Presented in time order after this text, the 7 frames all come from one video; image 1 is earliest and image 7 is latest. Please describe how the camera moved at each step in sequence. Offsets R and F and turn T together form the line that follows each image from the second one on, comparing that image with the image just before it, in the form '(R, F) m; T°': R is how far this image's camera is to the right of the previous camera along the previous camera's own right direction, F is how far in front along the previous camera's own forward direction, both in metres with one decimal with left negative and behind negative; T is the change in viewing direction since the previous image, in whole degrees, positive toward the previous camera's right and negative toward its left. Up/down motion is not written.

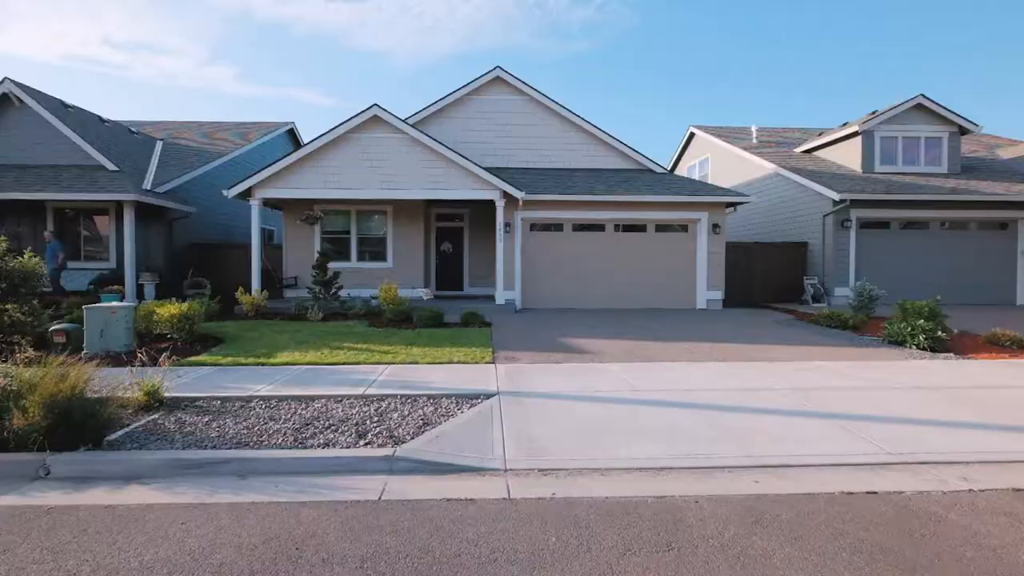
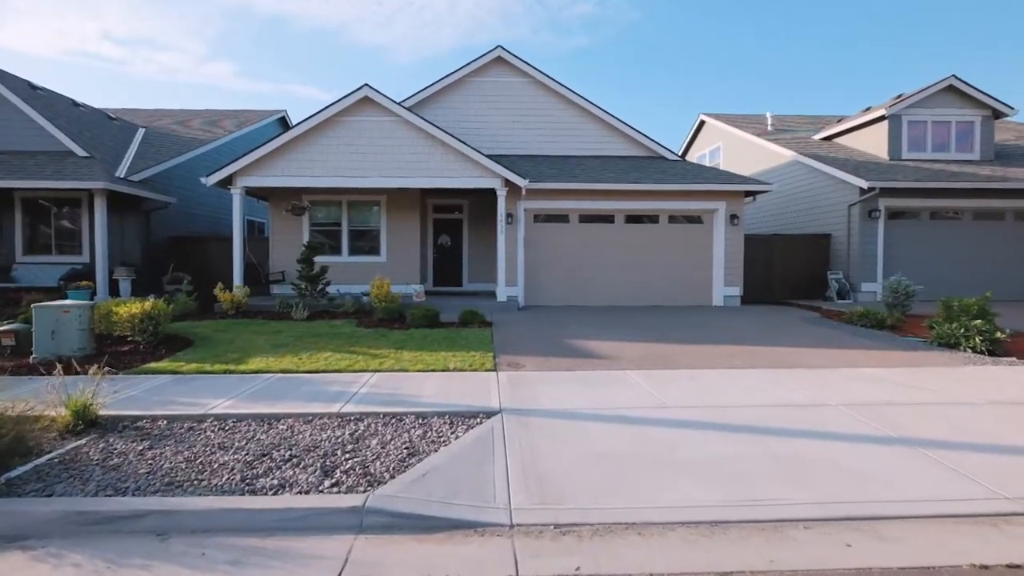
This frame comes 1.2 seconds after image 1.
(-0.1, +1.3) m; 0°
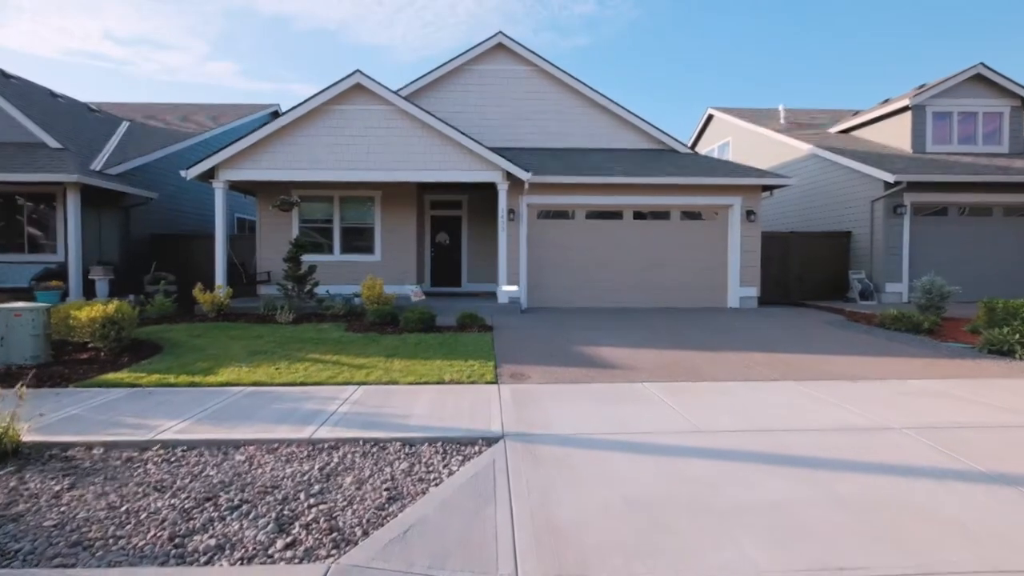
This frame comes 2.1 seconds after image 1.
(0.0, +1.1) m; 0°
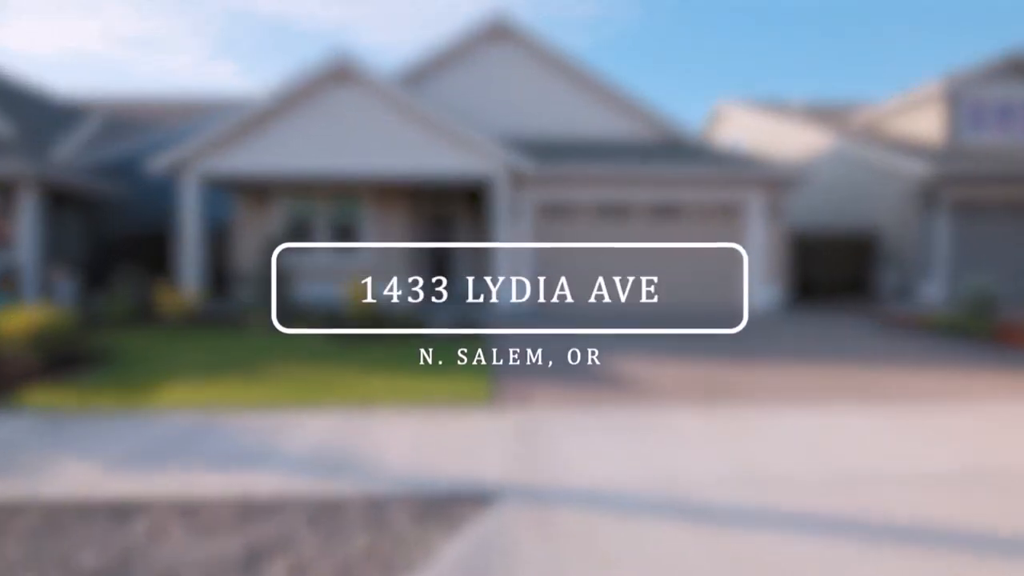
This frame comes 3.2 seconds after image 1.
(0.0, +1.4) m; 0°
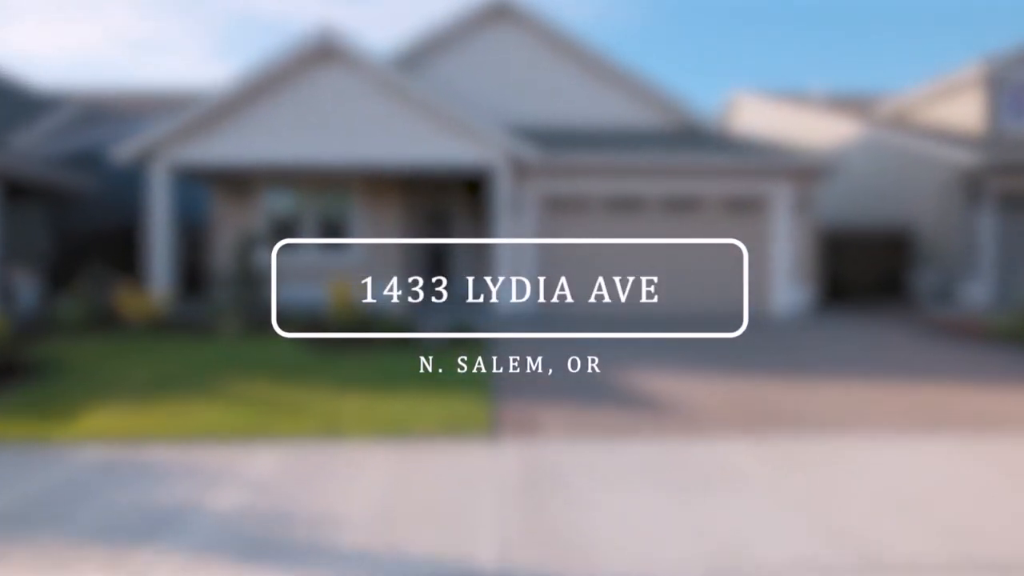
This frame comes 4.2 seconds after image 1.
(0.0, +1.4) m; 0°
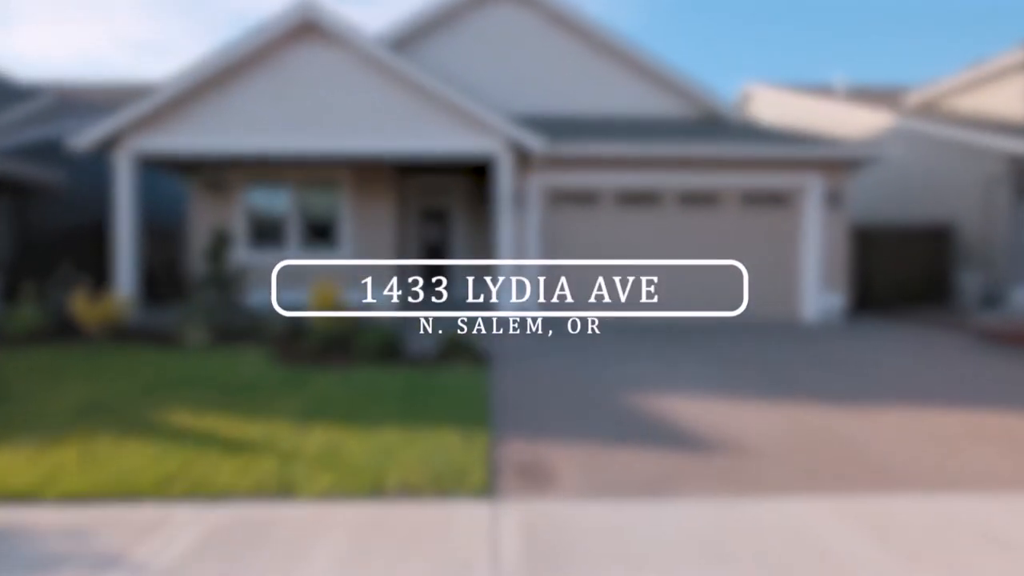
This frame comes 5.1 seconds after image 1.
(0.0, +1.3) m; 0°
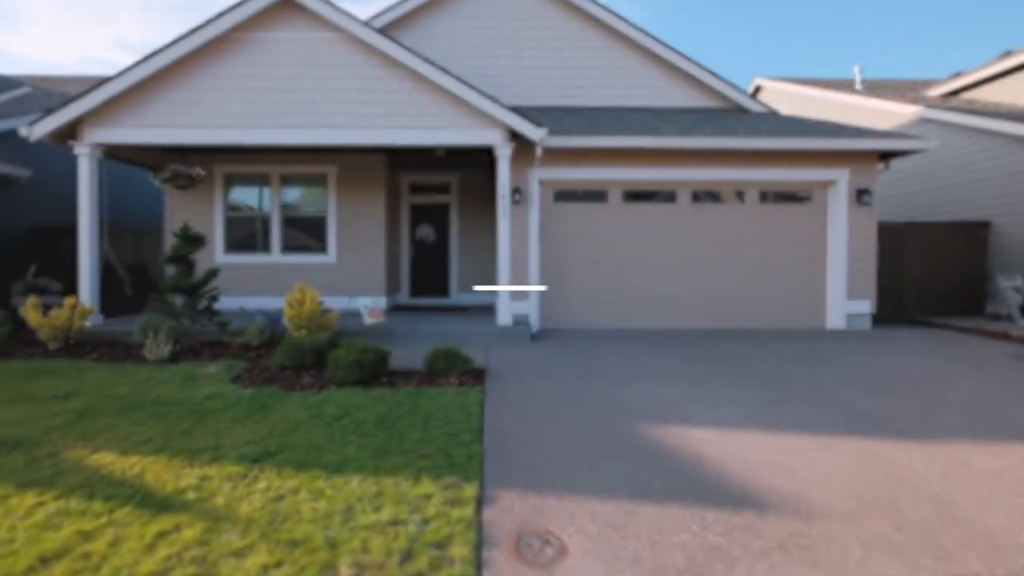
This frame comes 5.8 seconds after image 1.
(0.0, +1.0) m; 0°
